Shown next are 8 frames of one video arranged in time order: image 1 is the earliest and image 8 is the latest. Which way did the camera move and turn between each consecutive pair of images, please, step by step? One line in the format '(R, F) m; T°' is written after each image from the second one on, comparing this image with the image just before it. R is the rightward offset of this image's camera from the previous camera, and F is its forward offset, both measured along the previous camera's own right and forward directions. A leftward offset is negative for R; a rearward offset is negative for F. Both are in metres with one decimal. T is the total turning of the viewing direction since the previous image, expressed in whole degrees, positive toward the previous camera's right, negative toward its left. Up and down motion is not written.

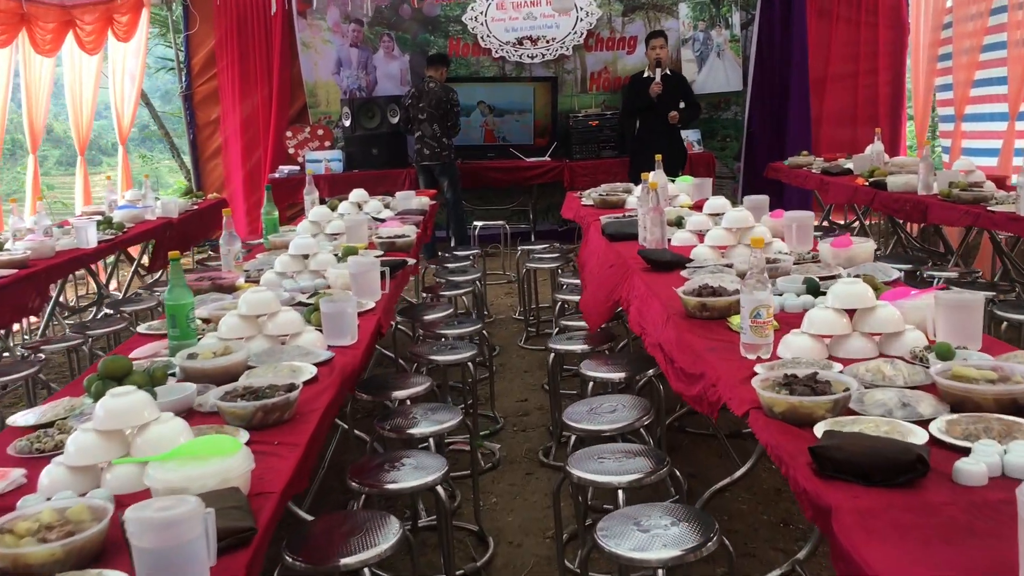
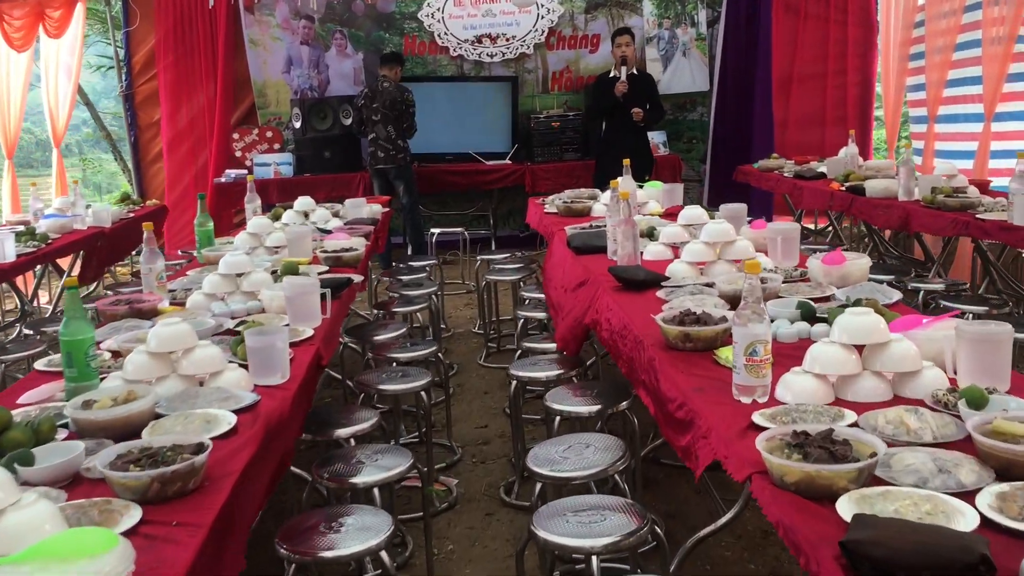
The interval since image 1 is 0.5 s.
(0.0, +0.3) m; +2°
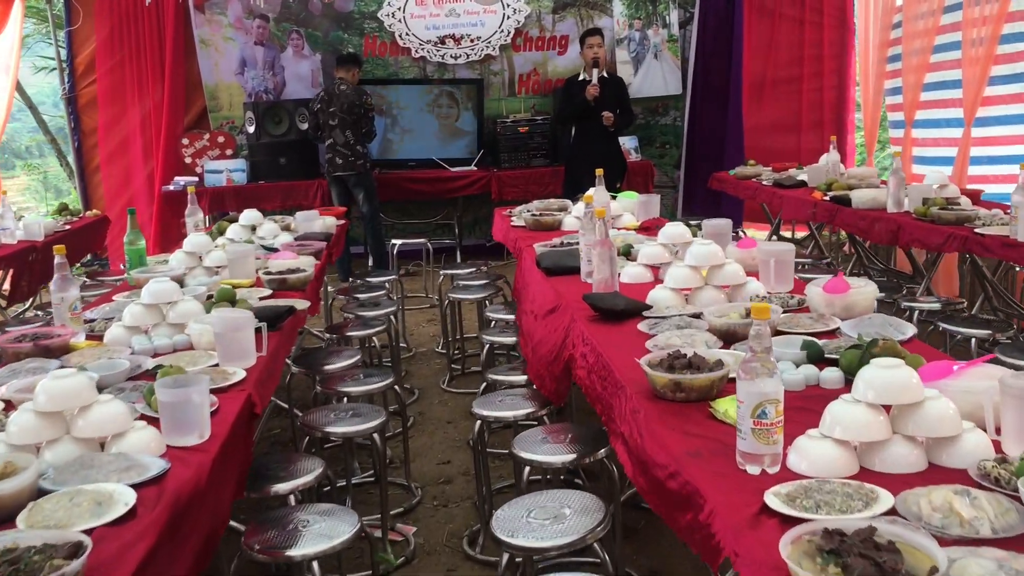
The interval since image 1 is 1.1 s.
(0.0, +0.3) m; +2°
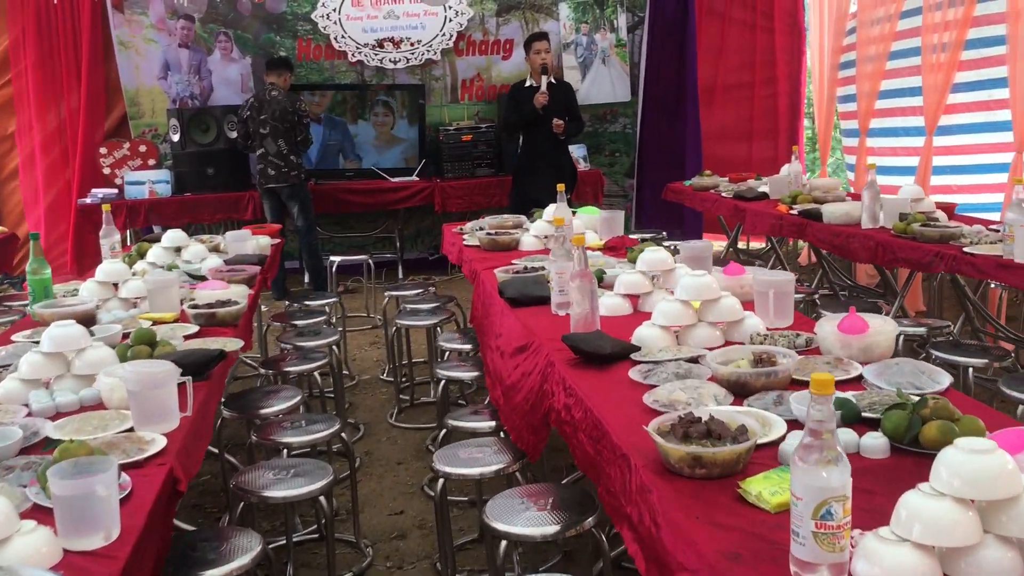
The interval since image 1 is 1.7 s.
(-0.1, +0.3) m; +4°
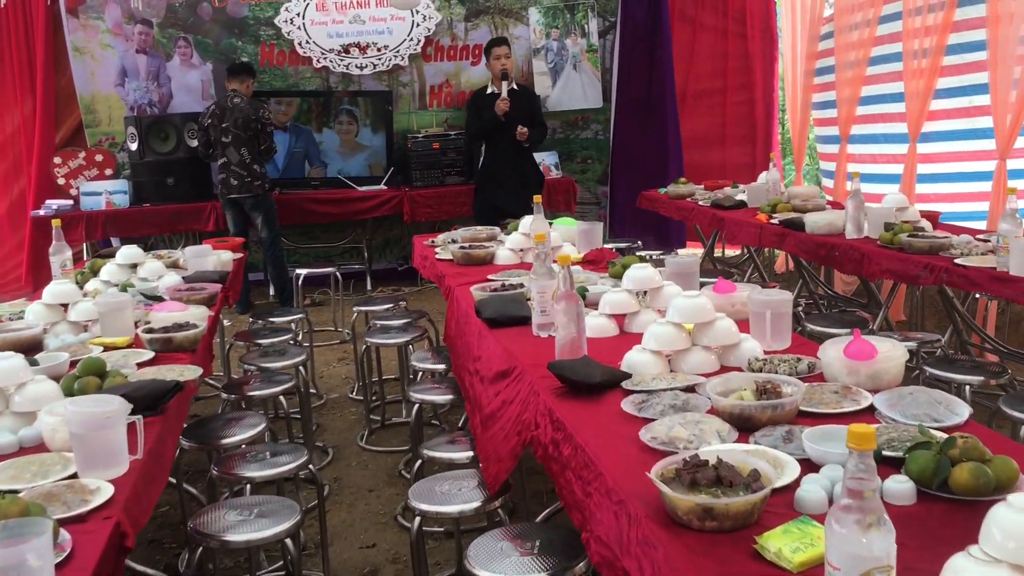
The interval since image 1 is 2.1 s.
(0.0, +0.2) m; +2°
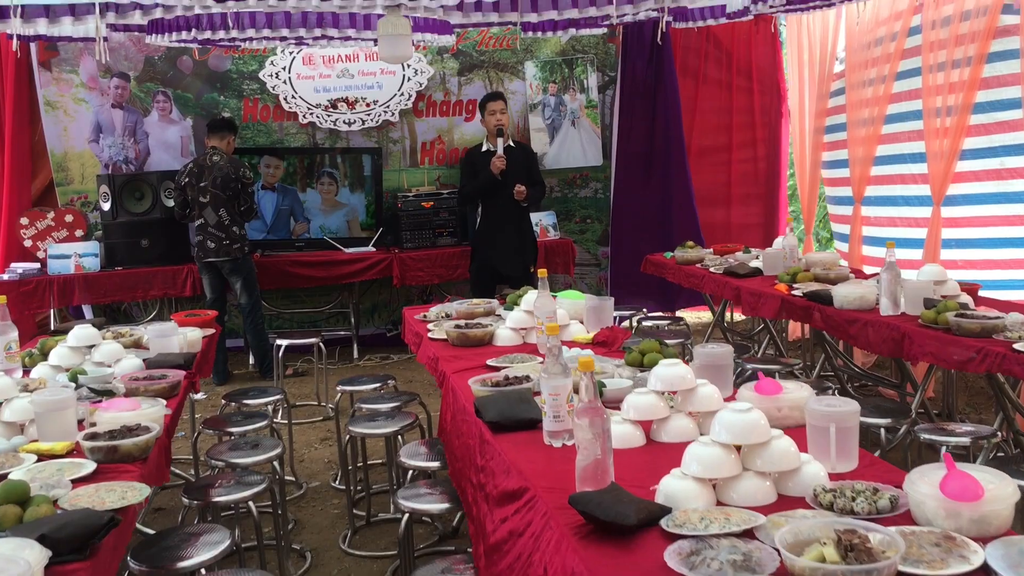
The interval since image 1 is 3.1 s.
(0.0, +0.4) m; +1°
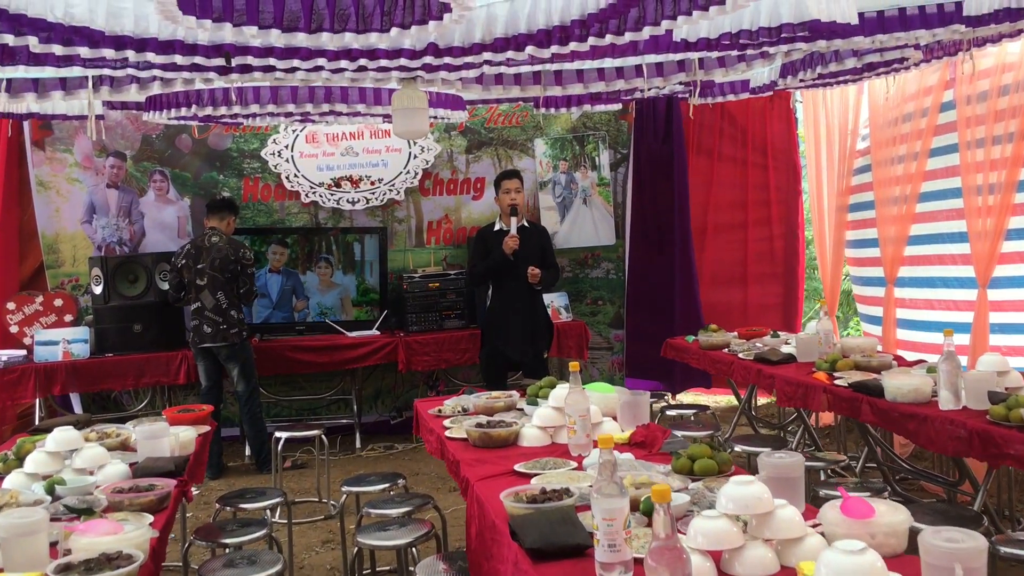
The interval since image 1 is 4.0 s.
(-0.1, +0.3) m; 0°
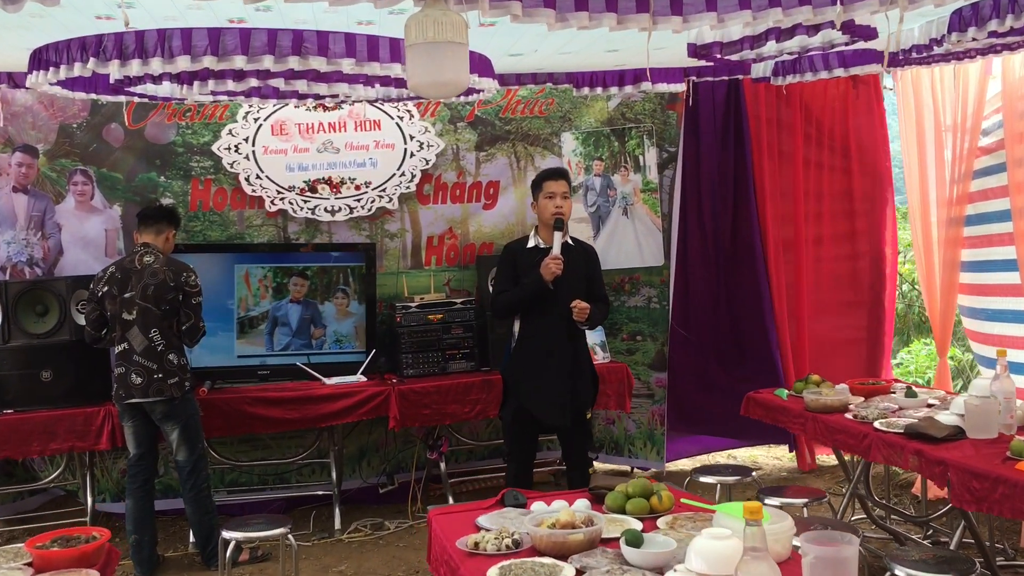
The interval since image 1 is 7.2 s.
(-0.2, +1.4) m; +1°
